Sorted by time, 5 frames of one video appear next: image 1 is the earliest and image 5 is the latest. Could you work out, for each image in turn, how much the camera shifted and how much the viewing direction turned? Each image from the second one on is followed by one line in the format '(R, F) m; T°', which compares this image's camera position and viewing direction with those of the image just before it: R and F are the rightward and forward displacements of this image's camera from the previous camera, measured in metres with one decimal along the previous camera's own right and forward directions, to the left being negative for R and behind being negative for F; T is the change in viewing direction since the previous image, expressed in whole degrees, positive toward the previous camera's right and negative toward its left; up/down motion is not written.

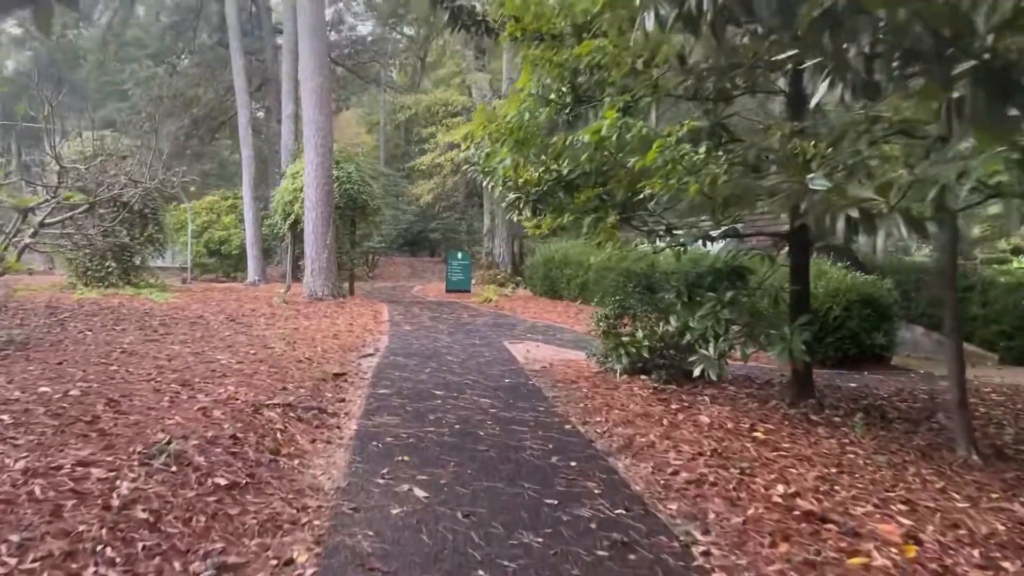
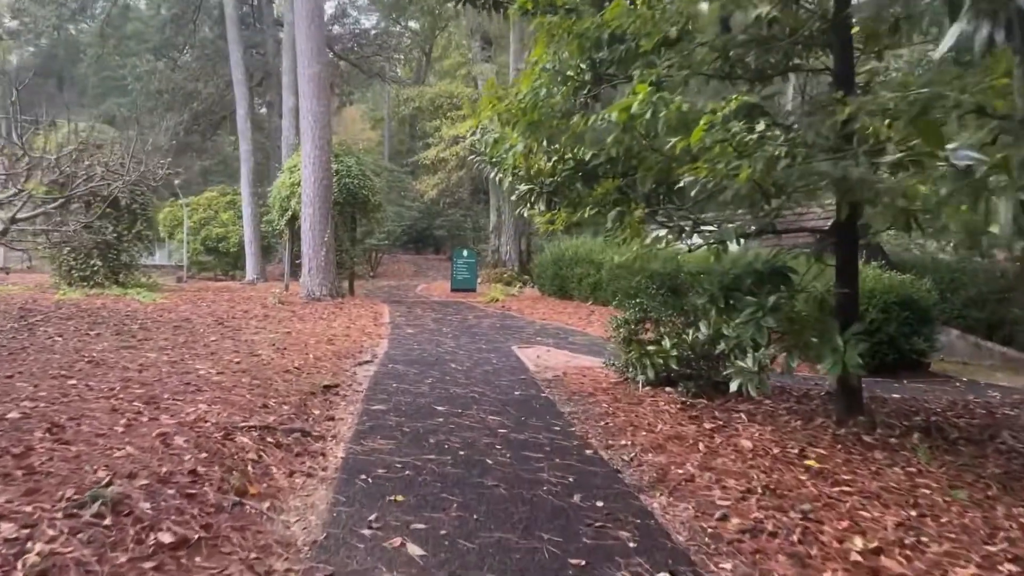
(0.0, +0.7) m; 0°
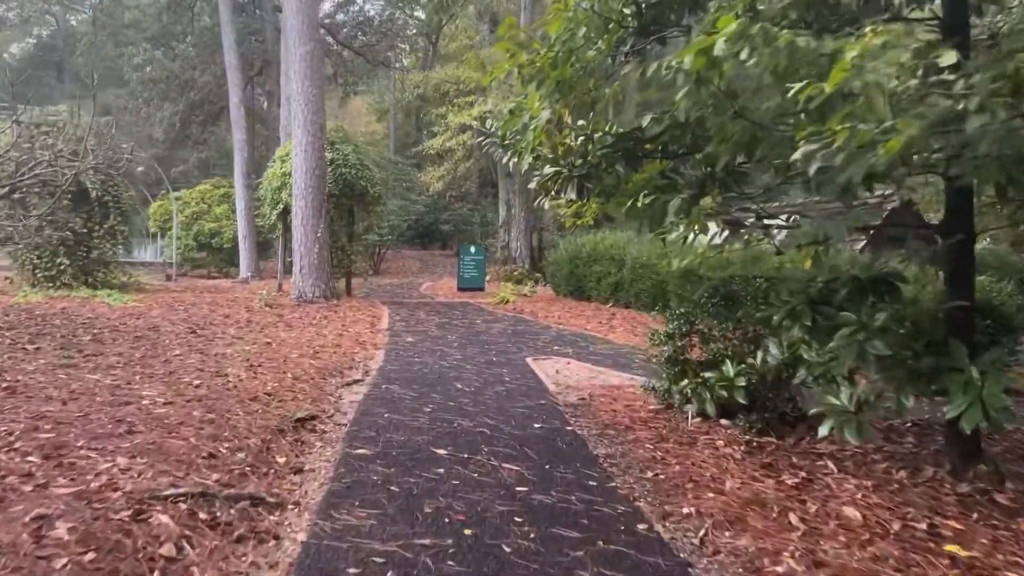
(-0.1, +1.1) m; 0°
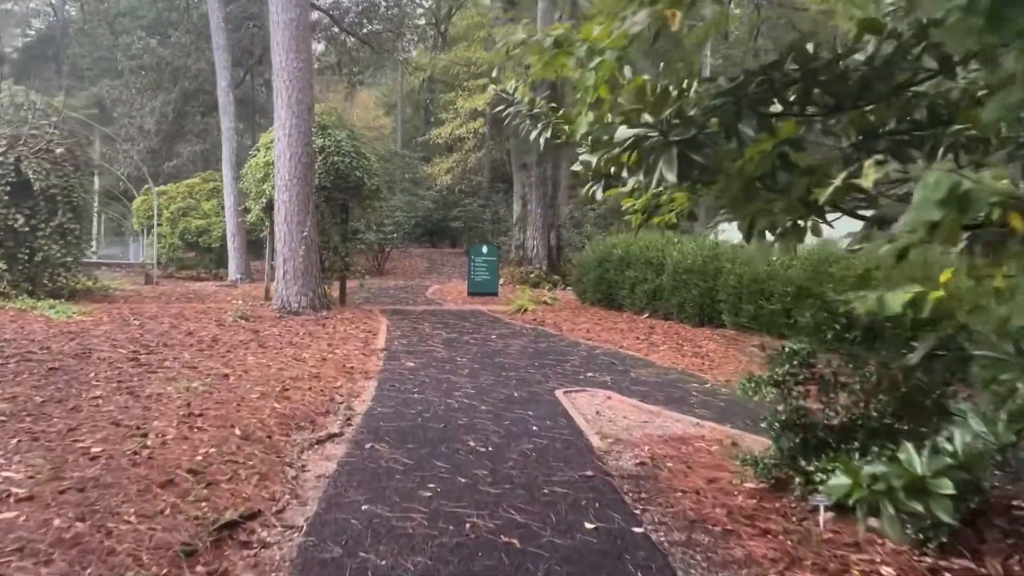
(-0.1, +1.6) m; -1°
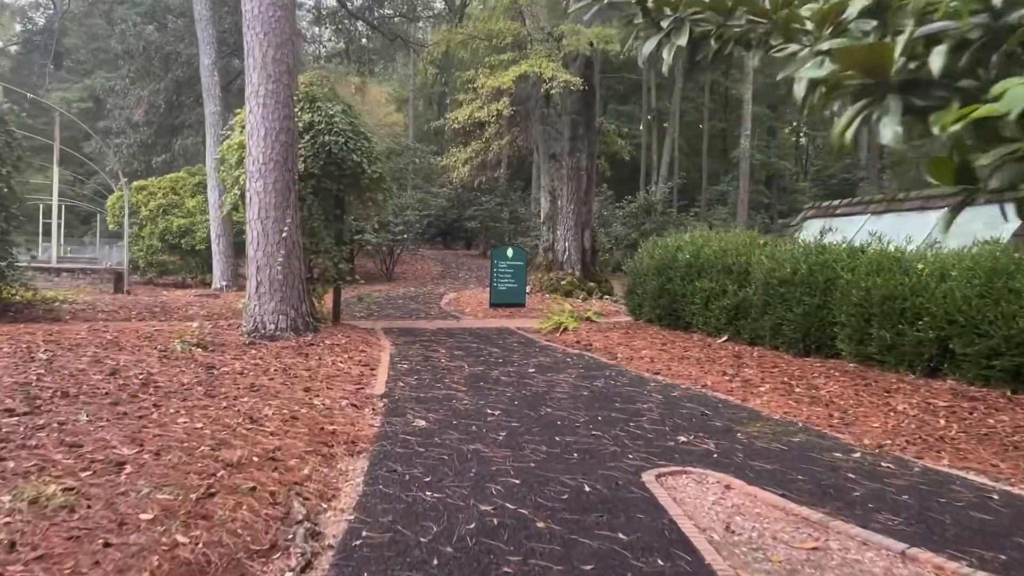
(-0.2, +2.2) m; -1°
